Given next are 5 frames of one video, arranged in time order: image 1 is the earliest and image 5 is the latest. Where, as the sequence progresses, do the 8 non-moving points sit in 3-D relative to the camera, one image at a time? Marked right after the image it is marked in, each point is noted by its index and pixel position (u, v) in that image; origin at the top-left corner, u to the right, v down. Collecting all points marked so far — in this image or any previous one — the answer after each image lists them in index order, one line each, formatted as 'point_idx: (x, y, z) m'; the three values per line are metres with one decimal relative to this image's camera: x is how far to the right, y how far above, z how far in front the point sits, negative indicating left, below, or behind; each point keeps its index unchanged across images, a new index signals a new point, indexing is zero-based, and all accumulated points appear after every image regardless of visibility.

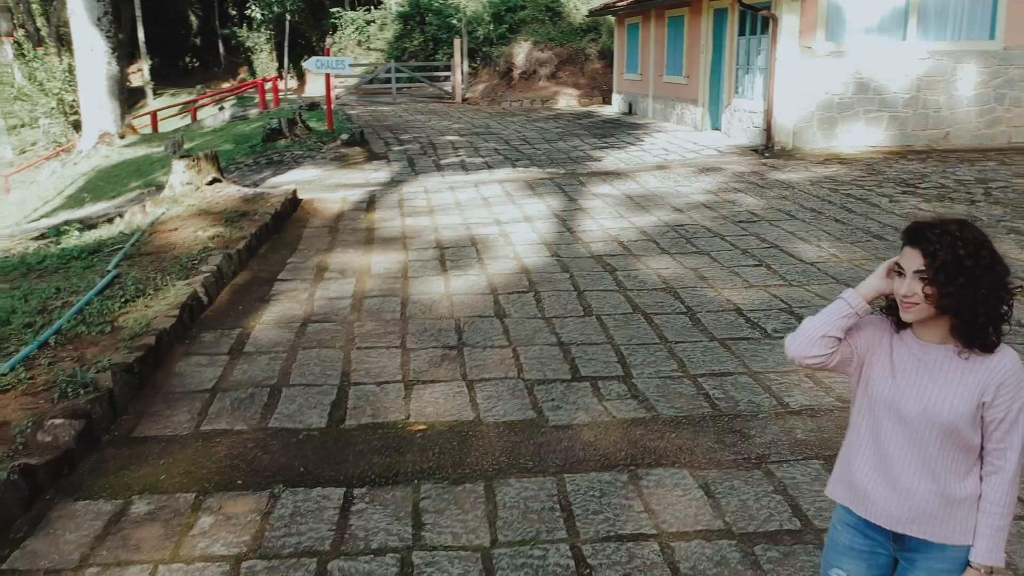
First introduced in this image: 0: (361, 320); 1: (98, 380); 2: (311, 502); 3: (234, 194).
0: (-0.8, -0.2, +5.5) m
1: (-1.8, -0.4, +4.2) m
2: (-0.7, -0.7, +3.4) m
3: (-2.7, +0.9, +9.5) m
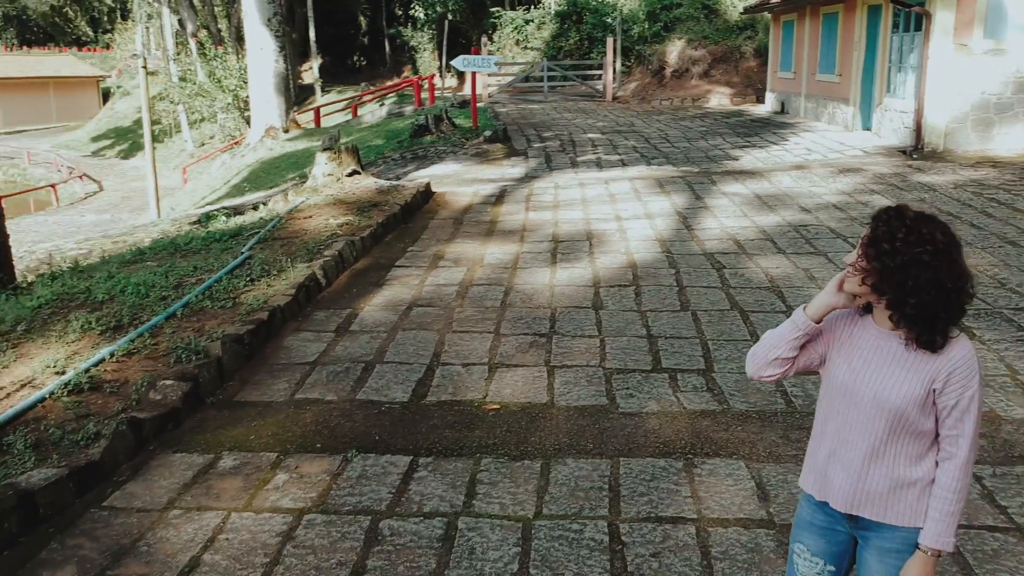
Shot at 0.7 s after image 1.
0: (-0.3, -0.1, +5.8) m
1: (-1.4, -0.3, +4.6) m
2: (-0.5, -0.6, +3.6) m
3: (-1.4, +1.1, +10.0) m
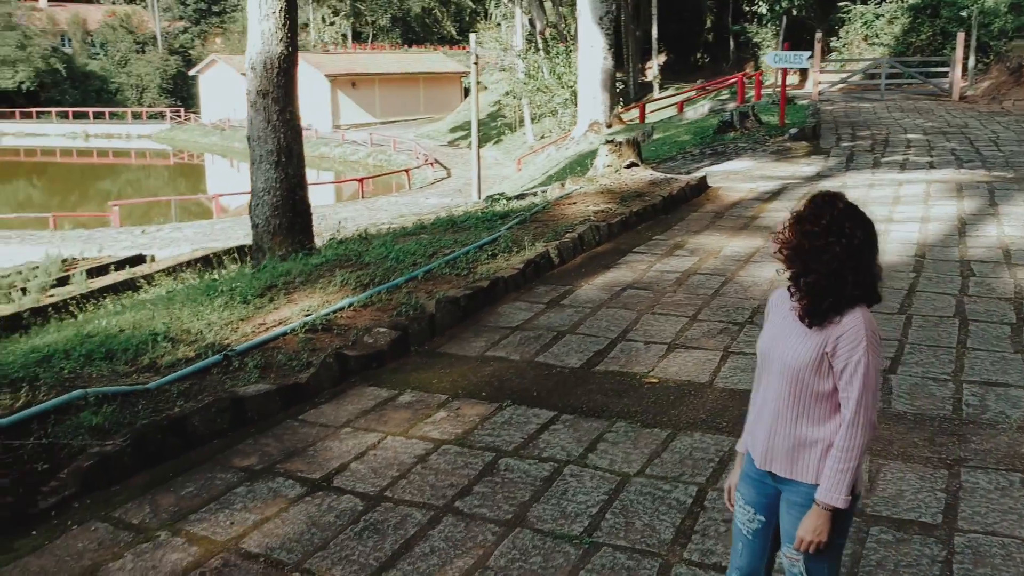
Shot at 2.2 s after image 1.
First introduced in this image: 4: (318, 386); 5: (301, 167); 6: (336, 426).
0: (+1.0, 0.0, +6.0) m
1: (-0.5, -0.1, +5.3) m
2: (0.0, -0.5, +4.1) m
3: (+1.4, +1.2, +10.4) m
4: (-0.9, -0.4, +4.4) m
5: (-1.6, +0.9, +7.7) m
6: (-0.7, -0.6, +4.0) m
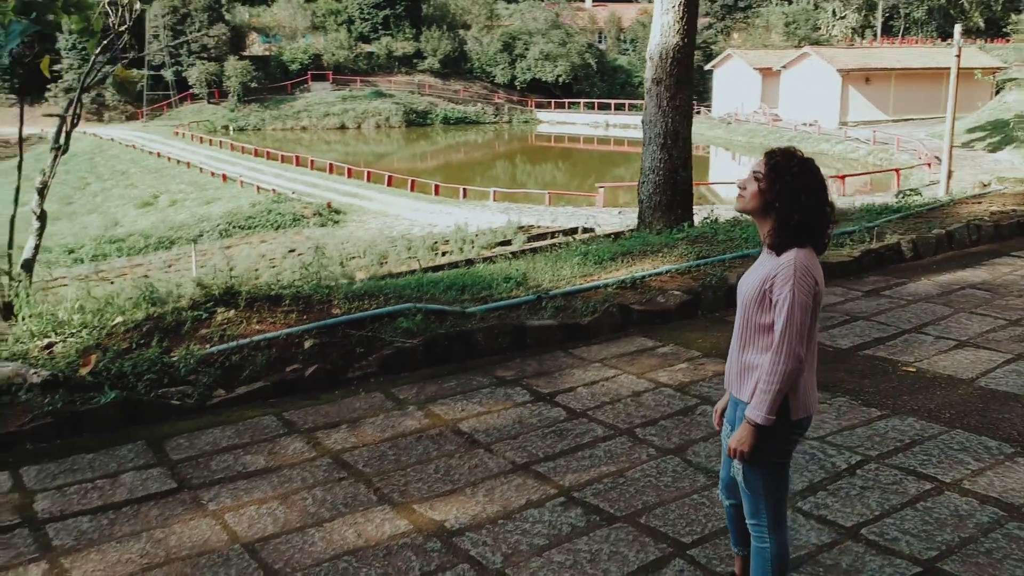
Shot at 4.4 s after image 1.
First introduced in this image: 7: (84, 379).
0: (+2.9, -0.1, +5.6) m
1: (+1.3, +0.1, +5.7) m
2: (+1.1, -0.4, +4.4) m
3: (+5.4, +1.0, +9.2) m
4: (+0.4, -0.2, +5.1) m
5: (+1.5, +1.2, +8.3) m
6: (+0.4, -0.3, +4.7) m
7: (-1.8, -0.4, +4.1) m
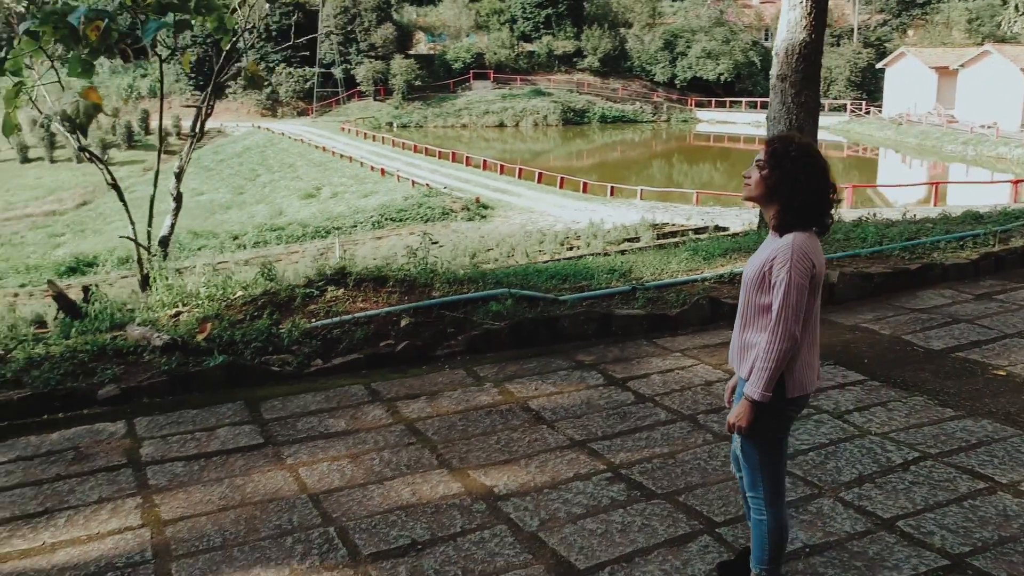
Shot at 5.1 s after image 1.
0: (+3.4, -0.1, +5.3) m
1: (+1.8, +0.1, +5.6) m
2: (+1.4, -0.4, +4.4) m
3: (+6.5, +0.9, +8.5) m
4: (+0.9, -0.2, +5.2) m
5: (+2.5, +1.2, +8.2) m
6: (+0.8, -0.3, +4.8) m
7: (-1.4, -0.3, +4.6) m
